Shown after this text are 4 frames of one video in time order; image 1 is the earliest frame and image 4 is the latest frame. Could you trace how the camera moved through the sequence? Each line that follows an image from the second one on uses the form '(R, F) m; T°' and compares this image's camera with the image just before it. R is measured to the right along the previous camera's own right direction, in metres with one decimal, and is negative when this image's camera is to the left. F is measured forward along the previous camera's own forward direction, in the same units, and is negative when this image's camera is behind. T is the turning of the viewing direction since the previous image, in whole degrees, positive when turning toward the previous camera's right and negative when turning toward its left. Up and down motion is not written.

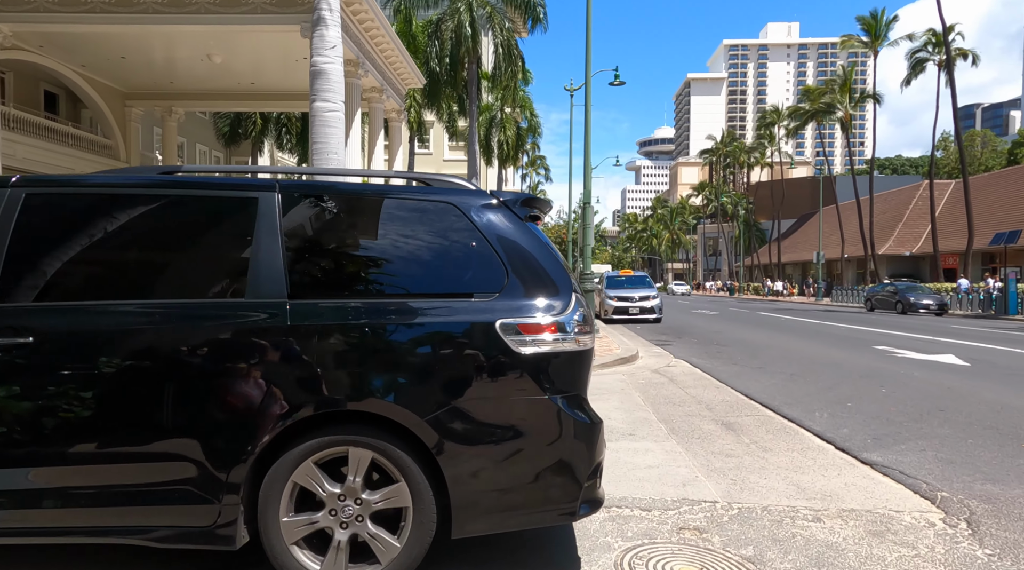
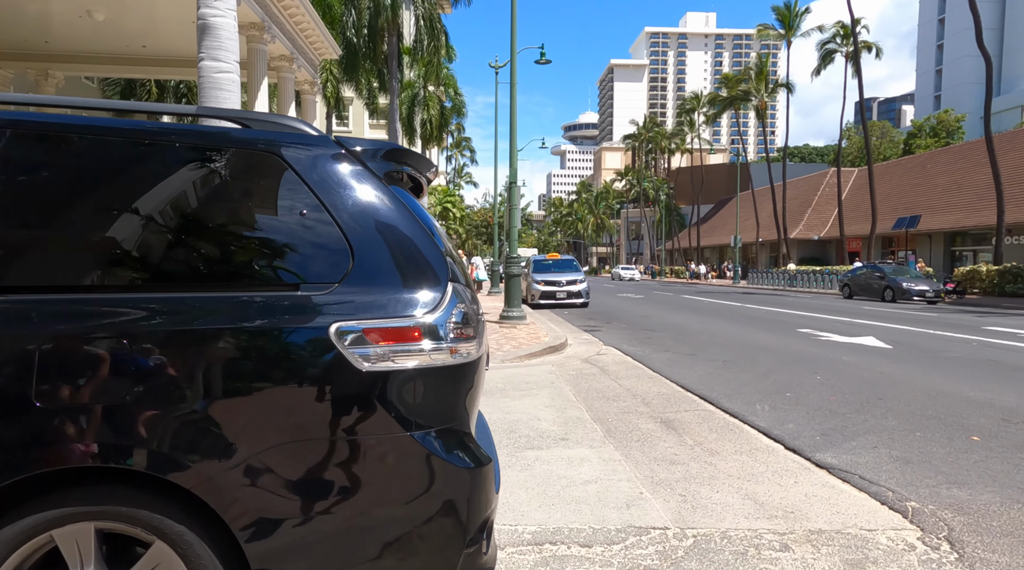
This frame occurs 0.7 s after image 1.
(+0.1, +0.8) m; +6°
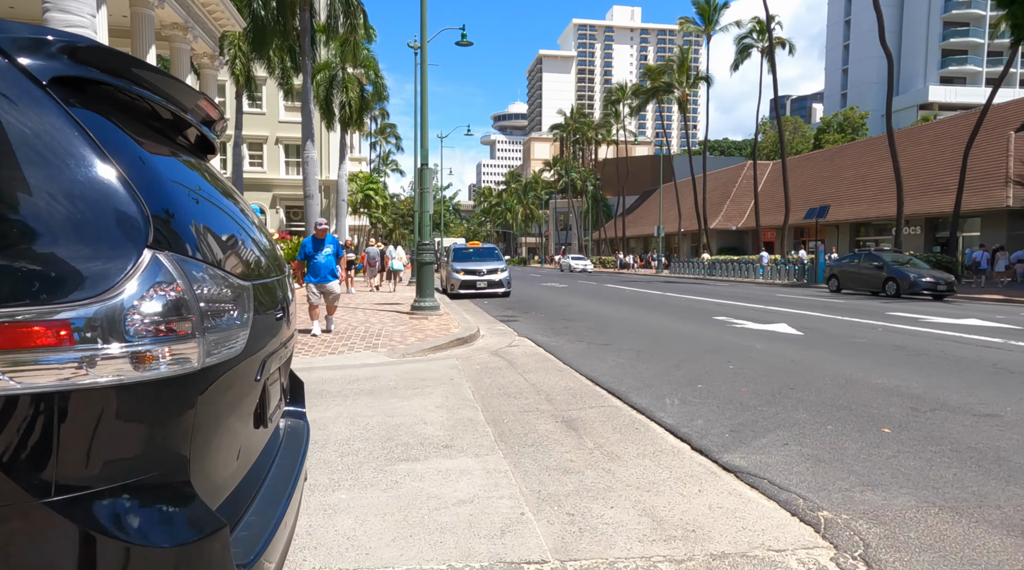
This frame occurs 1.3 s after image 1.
(+0.4, +0.7) m; +6°
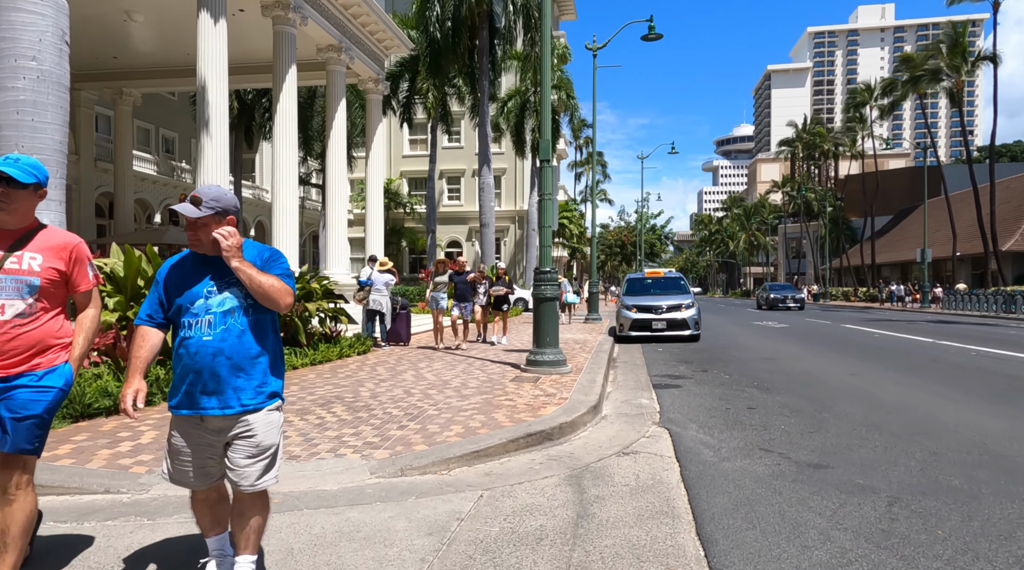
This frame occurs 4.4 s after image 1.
(+0.9, +4.9) m; -18°
